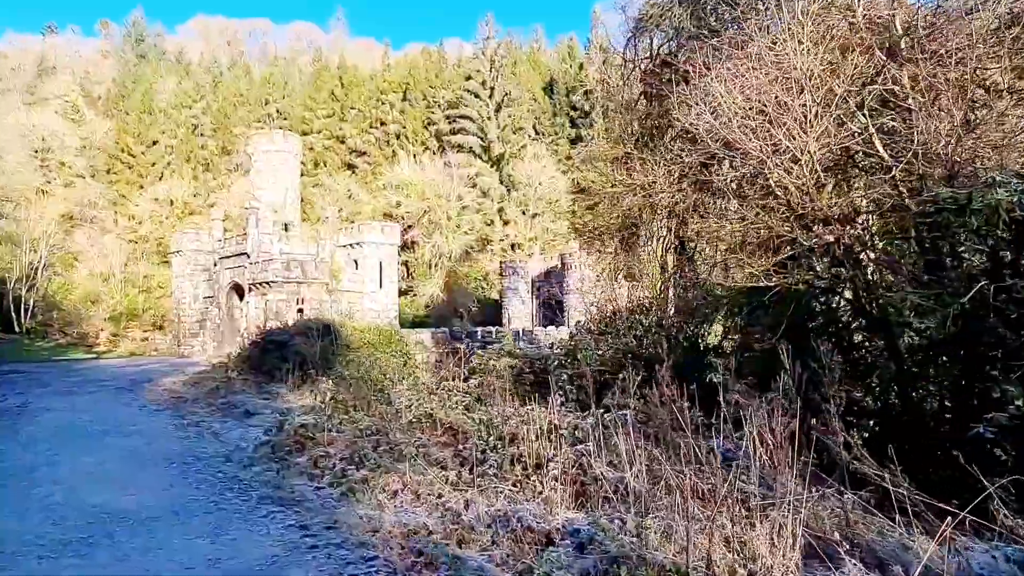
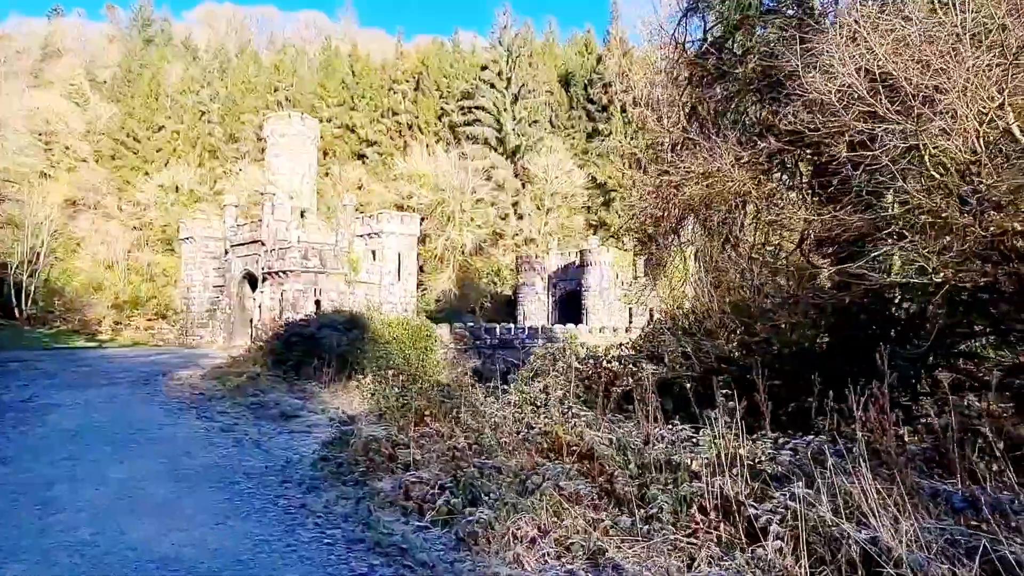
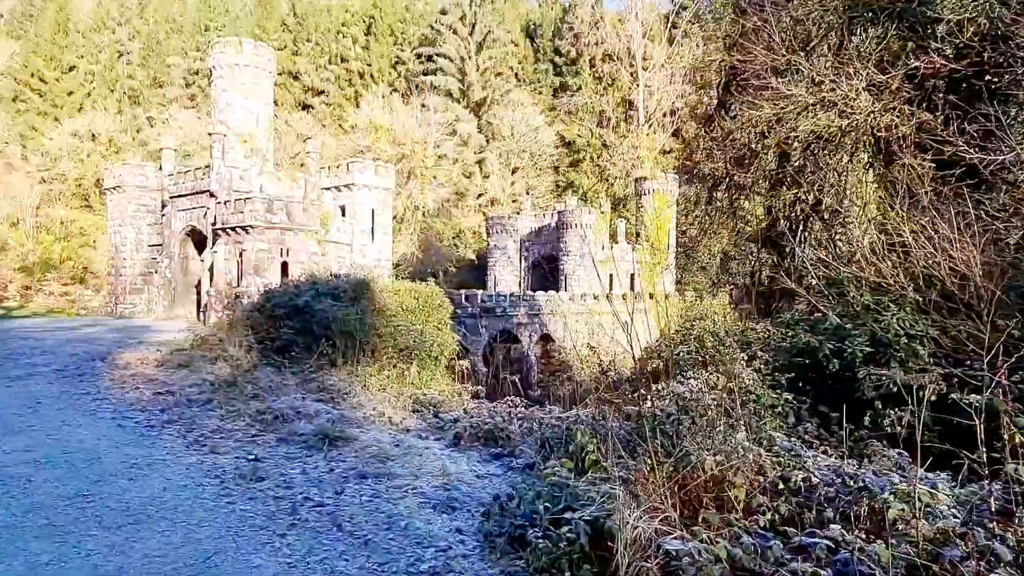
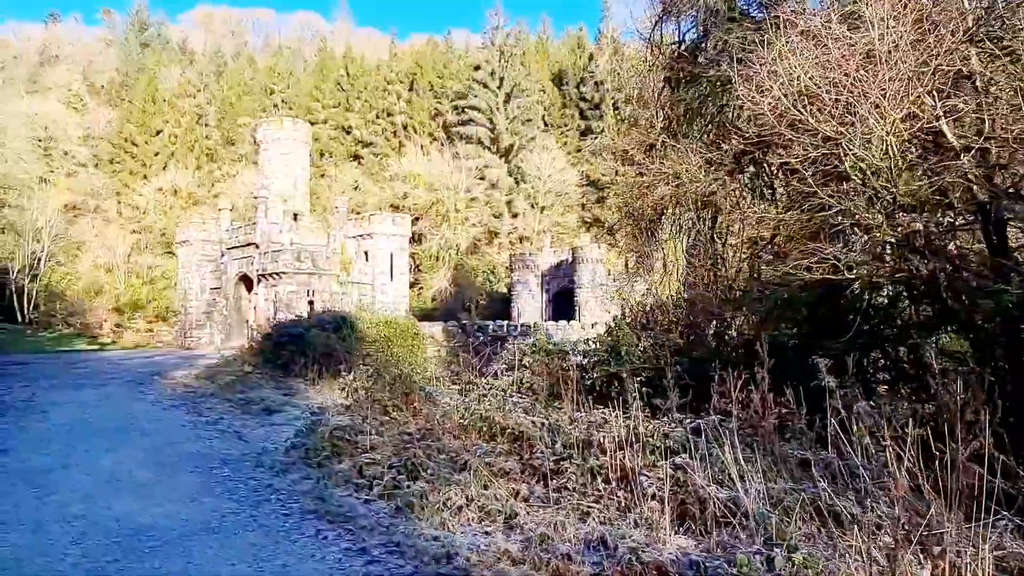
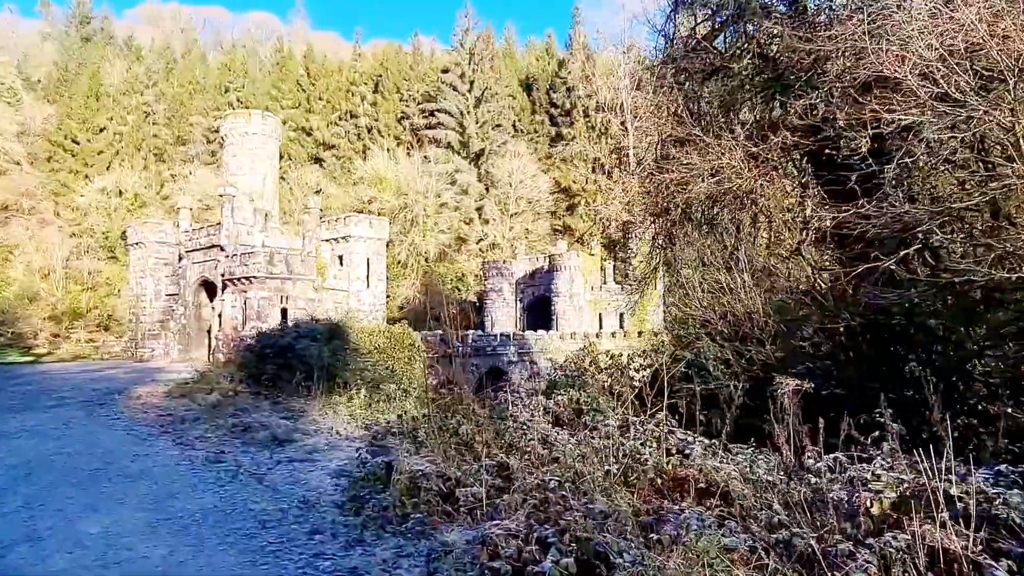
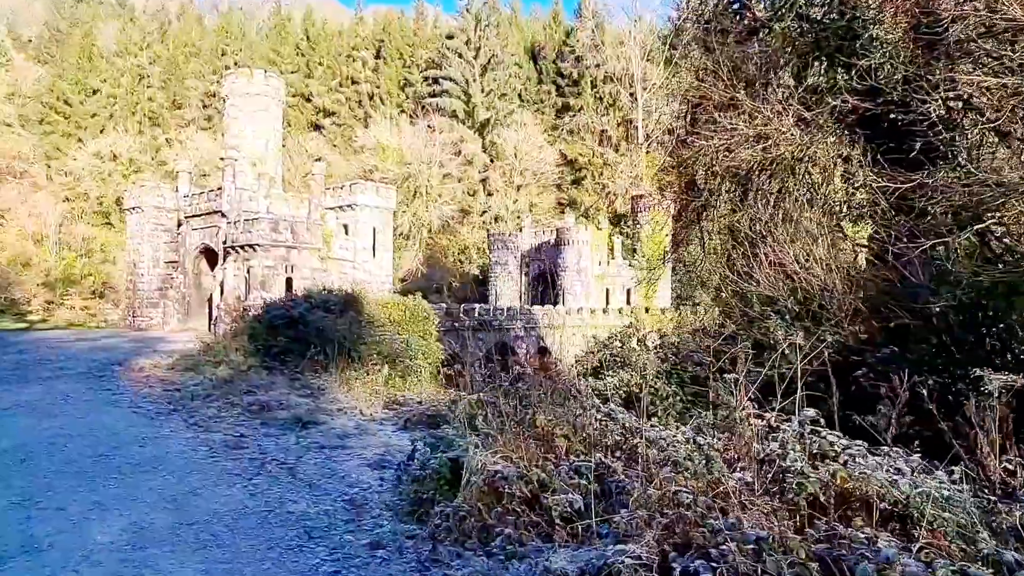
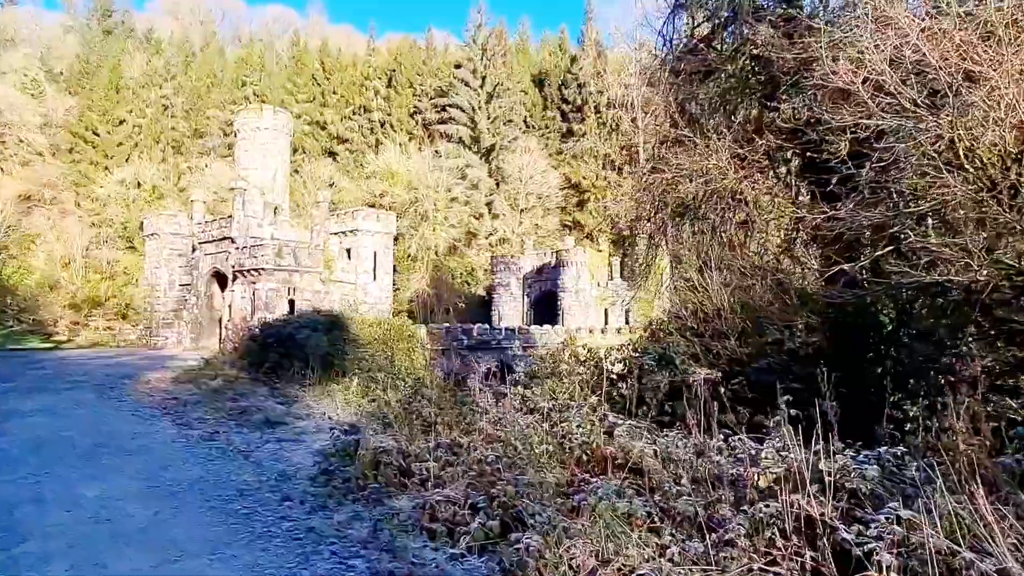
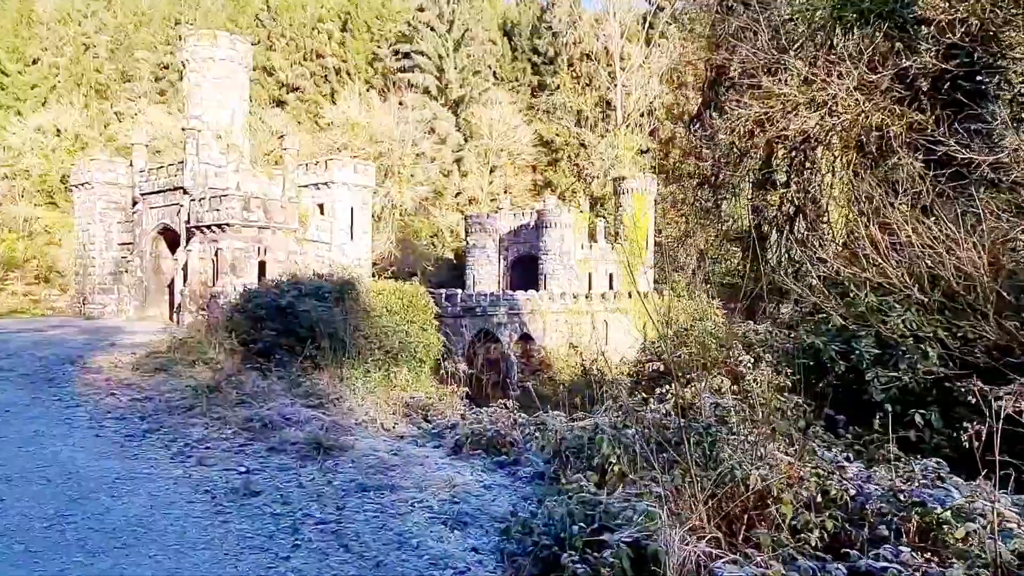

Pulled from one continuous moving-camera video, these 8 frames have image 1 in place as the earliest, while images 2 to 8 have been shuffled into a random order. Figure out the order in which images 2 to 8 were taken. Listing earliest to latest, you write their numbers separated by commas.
4, 2, 7, 5, 6, 3, 8
